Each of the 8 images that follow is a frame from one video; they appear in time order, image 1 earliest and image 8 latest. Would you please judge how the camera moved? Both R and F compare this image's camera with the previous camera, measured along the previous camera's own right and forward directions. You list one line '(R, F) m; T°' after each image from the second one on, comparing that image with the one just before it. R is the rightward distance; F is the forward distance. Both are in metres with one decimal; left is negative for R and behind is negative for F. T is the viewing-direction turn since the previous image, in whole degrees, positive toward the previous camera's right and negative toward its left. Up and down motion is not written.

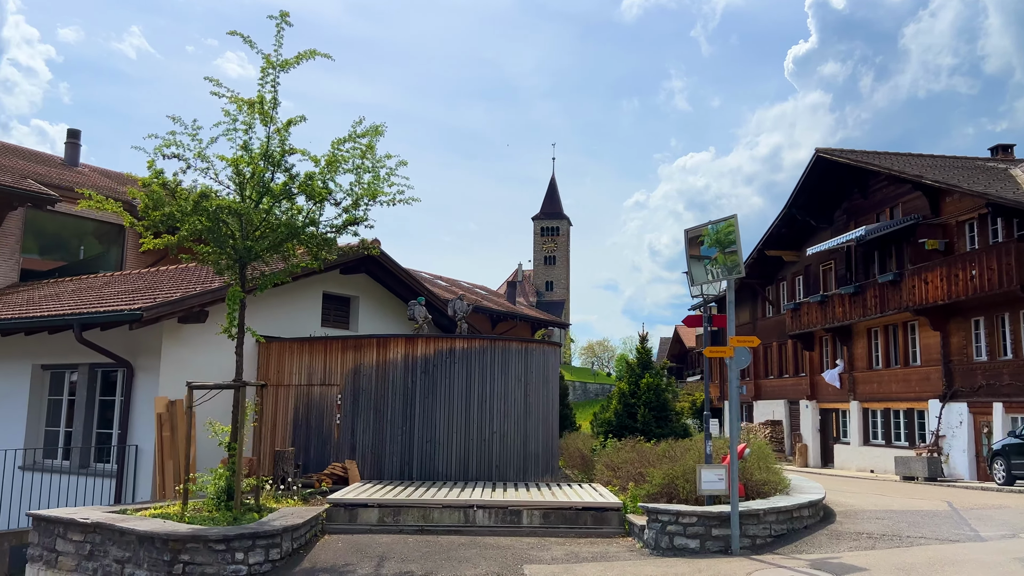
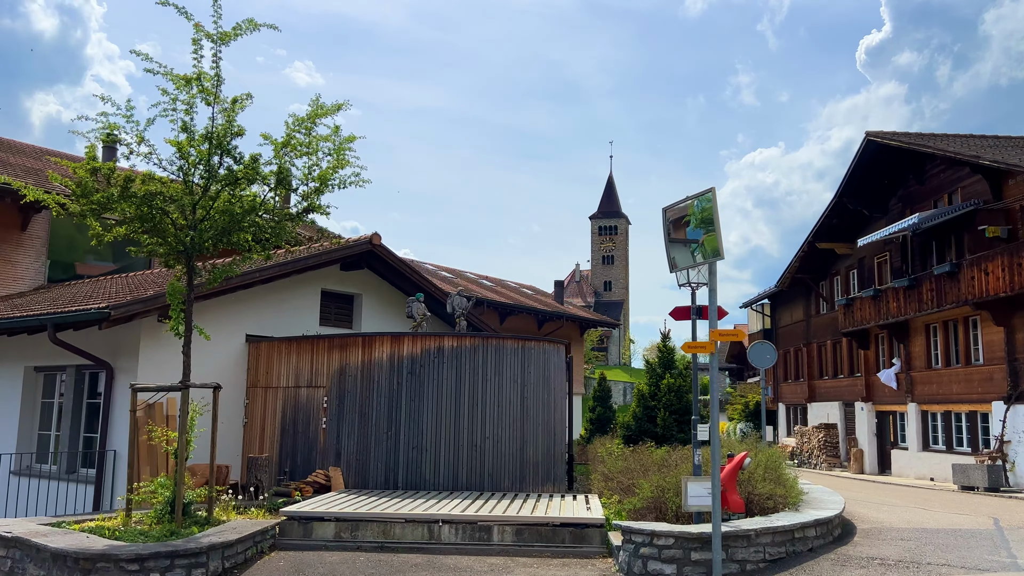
(+1.1, +1.1) m; -5°
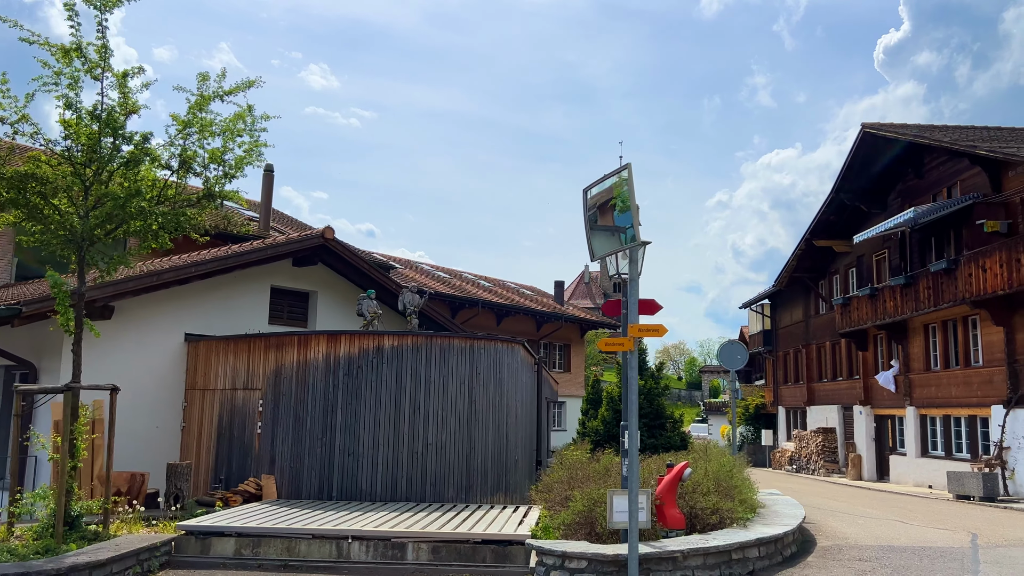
(+1.0, +0.9) m; -1°
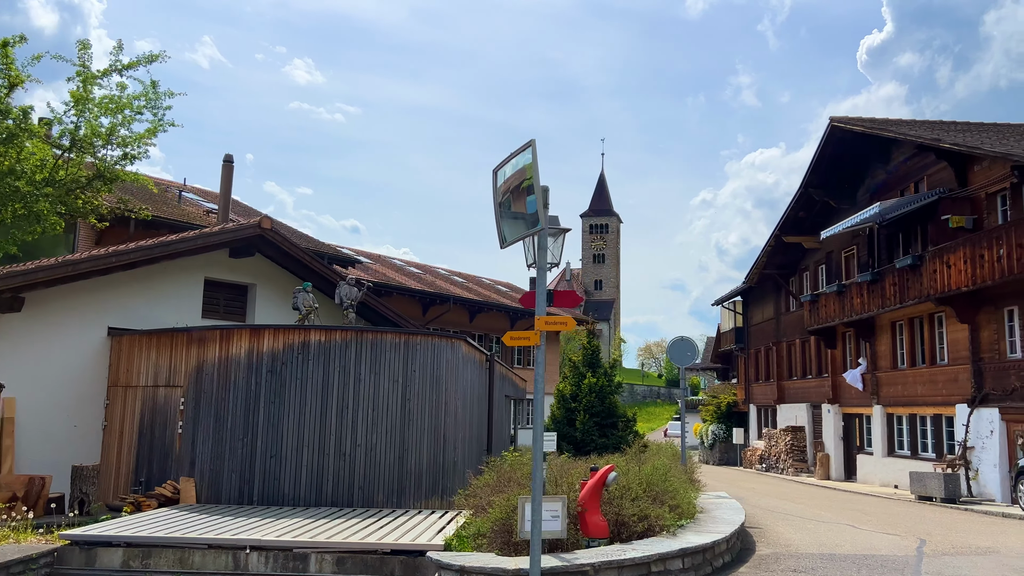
(+0.7, +0.6) m; +1°
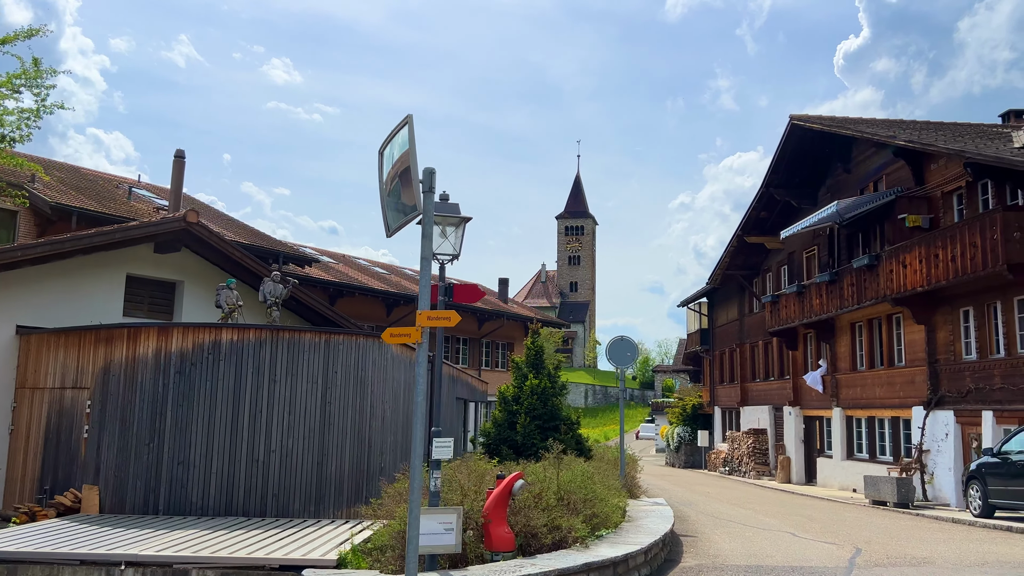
(+0.7, +0.6) m; +1°
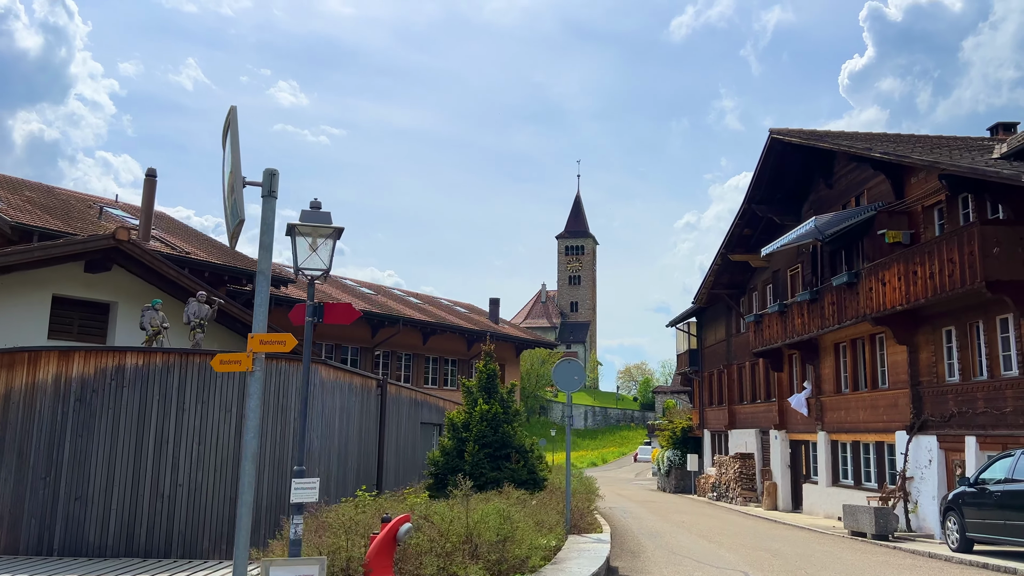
(+1.0, +0.8) m; 0°
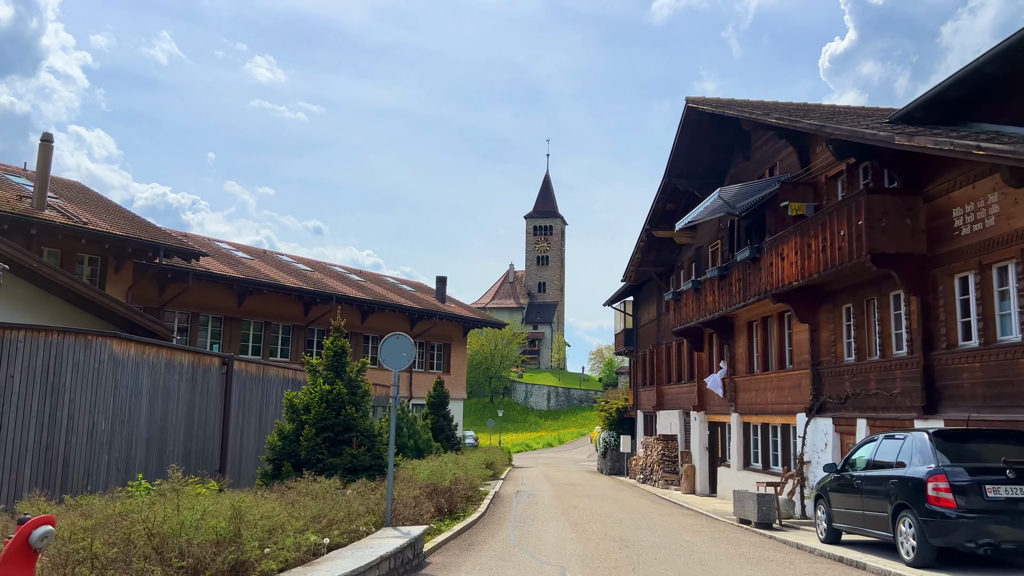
(+2.1, +1.1) m; +1°
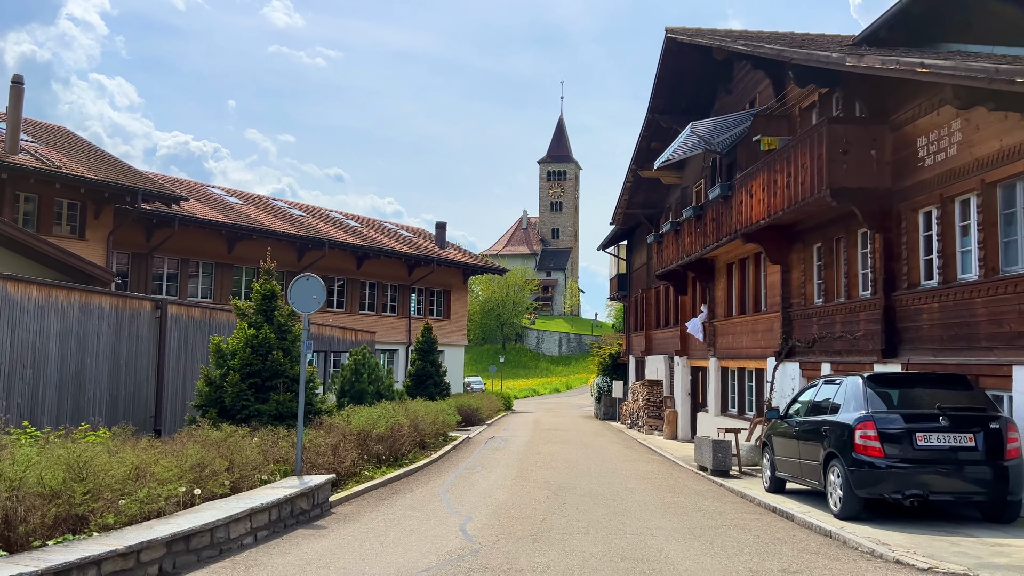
(+1.3, +0.7) m; -2°
